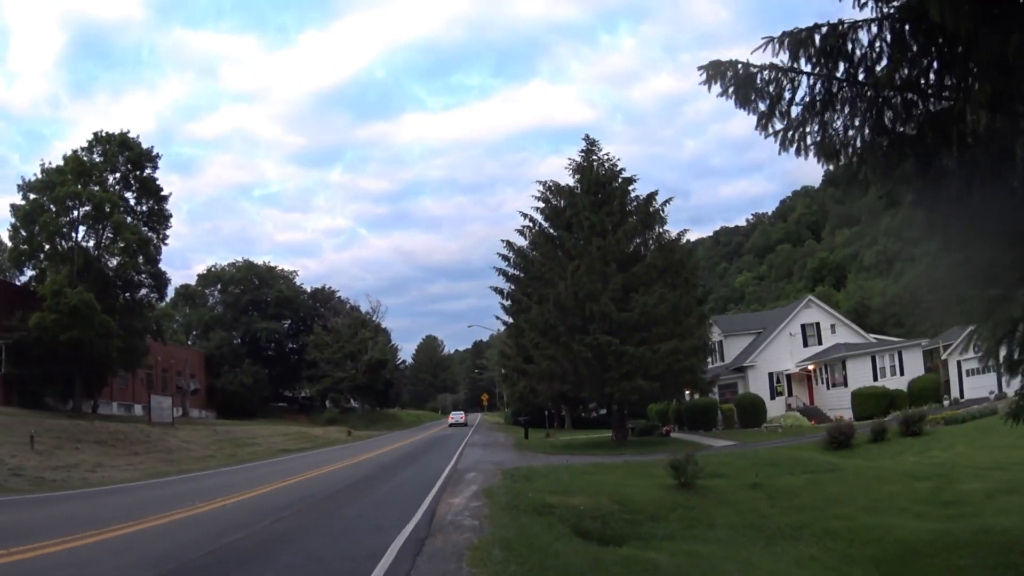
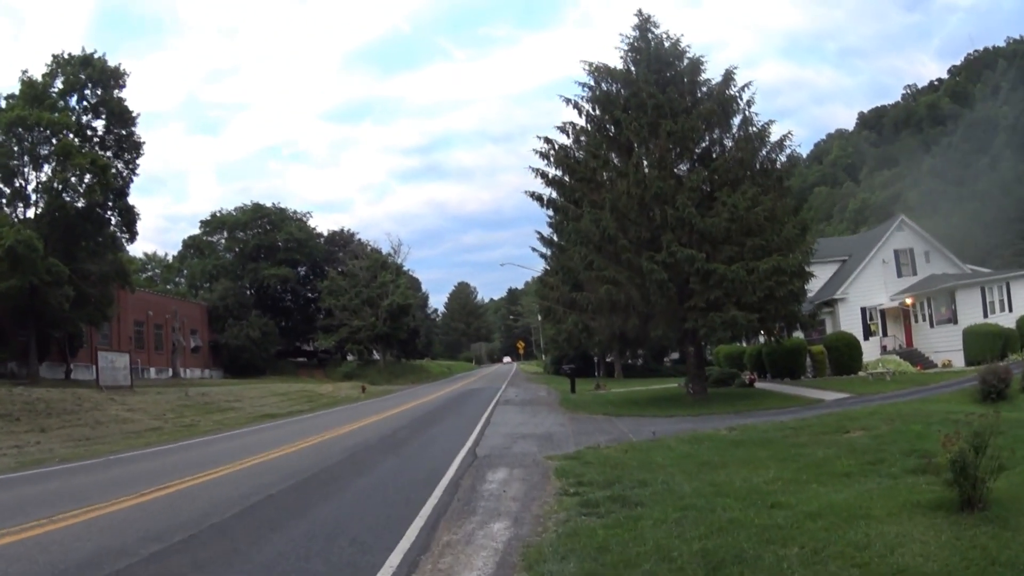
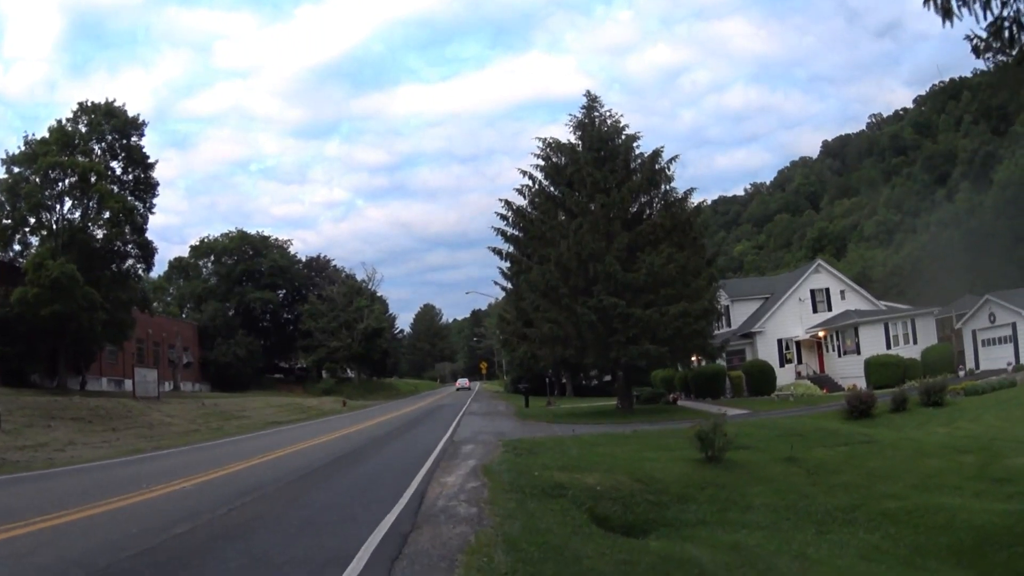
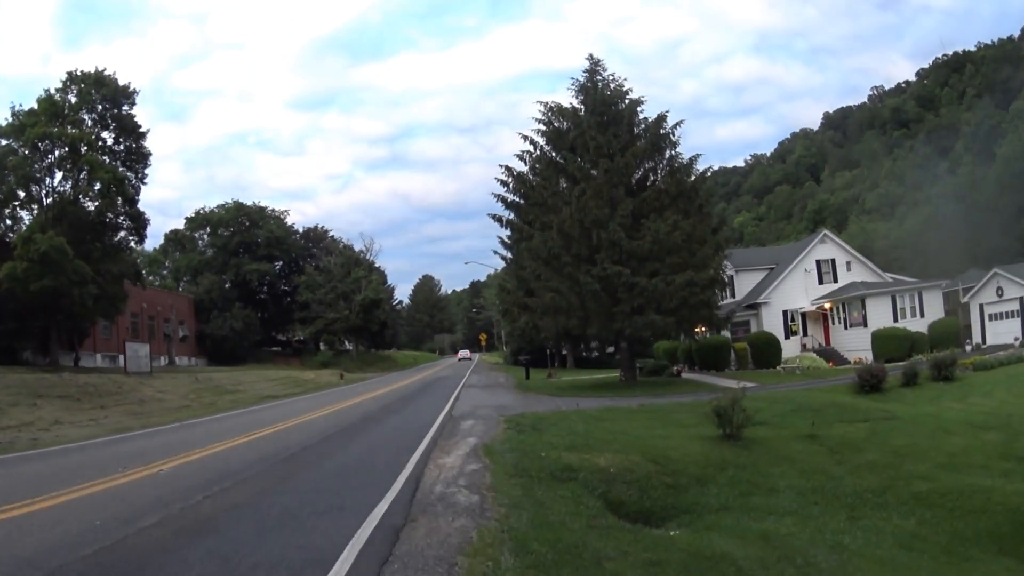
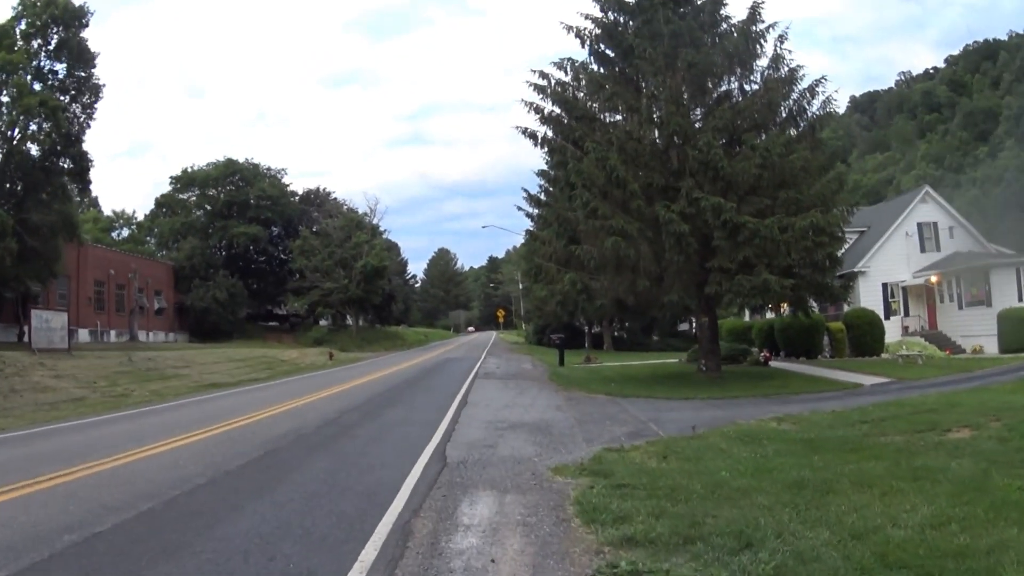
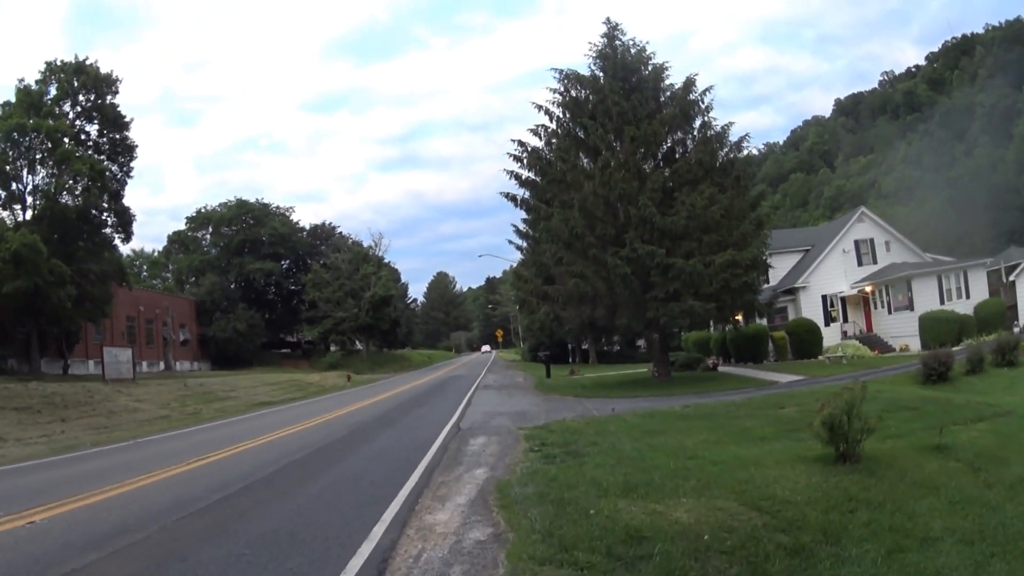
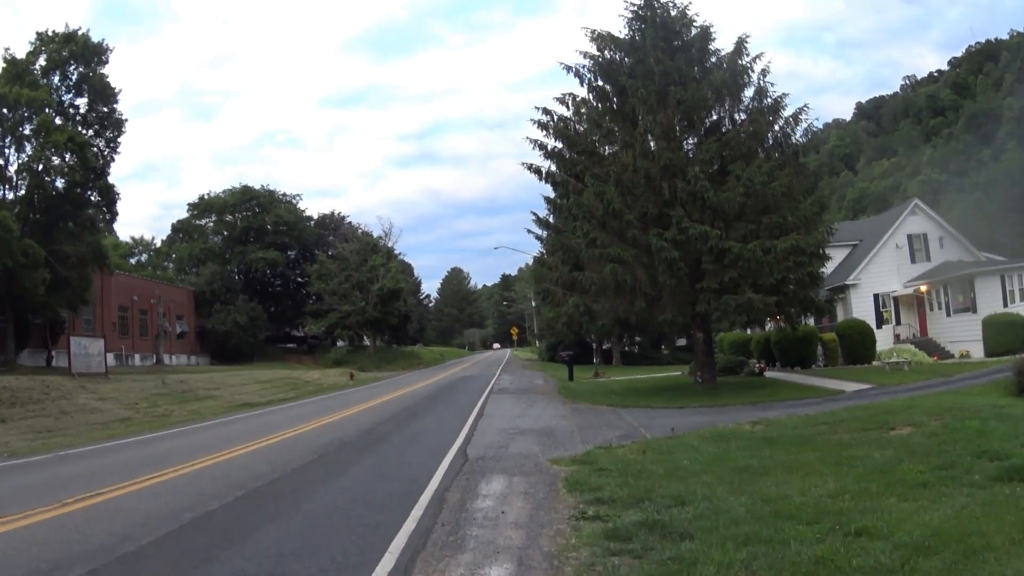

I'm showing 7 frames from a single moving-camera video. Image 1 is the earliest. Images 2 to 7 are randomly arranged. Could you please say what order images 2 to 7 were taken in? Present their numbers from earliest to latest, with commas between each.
3, 4, 6, 2, 7, 5
